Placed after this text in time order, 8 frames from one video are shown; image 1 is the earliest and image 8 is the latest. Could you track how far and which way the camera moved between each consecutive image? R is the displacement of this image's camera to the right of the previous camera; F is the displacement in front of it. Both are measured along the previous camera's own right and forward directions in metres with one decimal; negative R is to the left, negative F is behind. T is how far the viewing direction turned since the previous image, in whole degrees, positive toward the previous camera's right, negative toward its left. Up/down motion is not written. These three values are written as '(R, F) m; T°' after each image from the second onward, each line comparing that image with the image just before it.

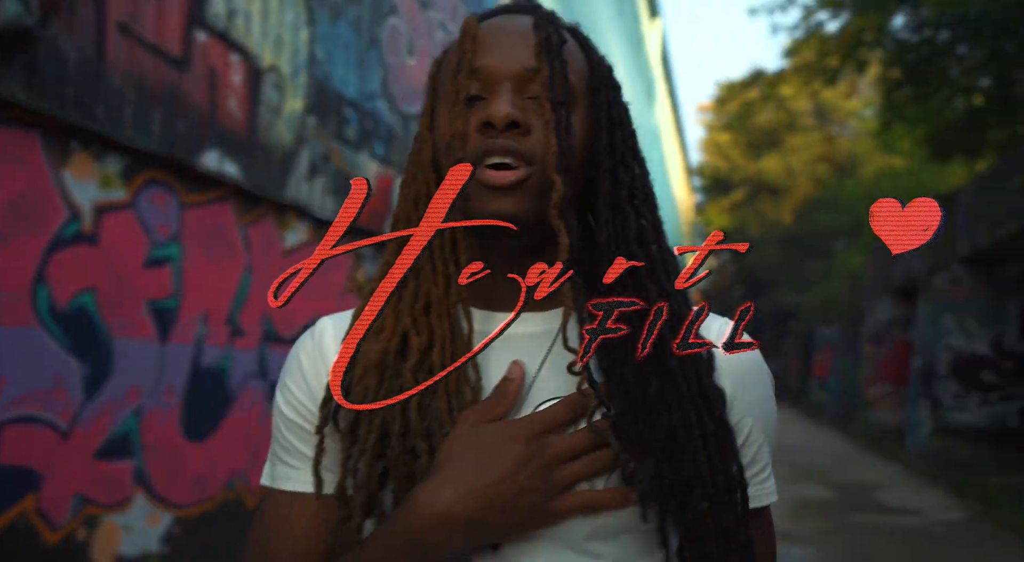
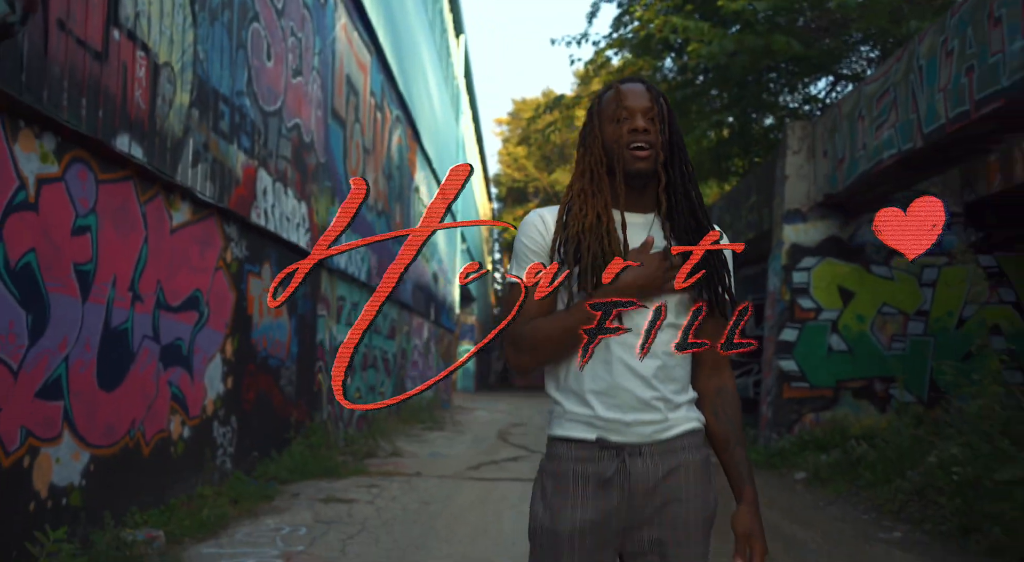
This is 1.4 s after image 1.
(-0.6, -1.0) m; +16°
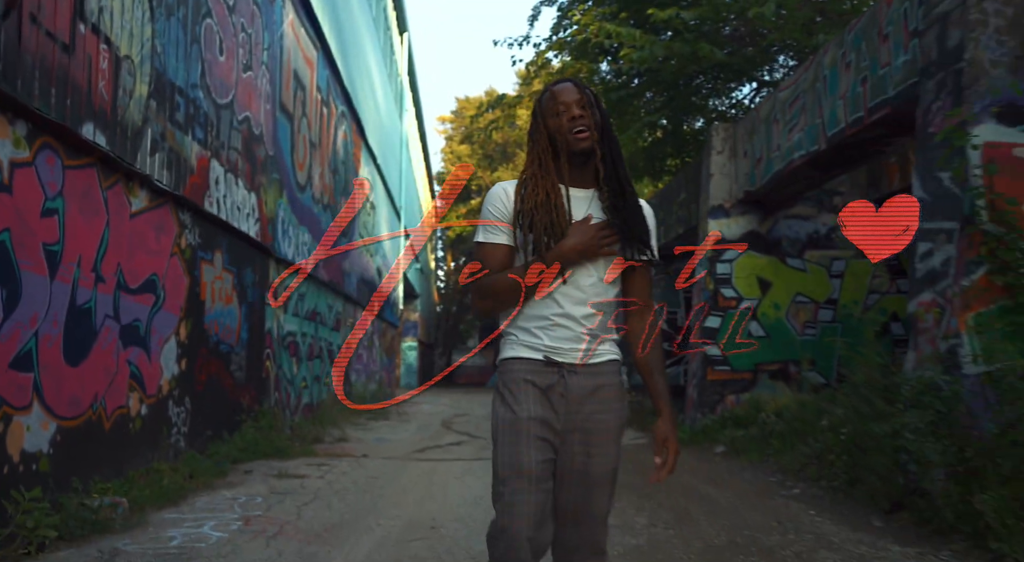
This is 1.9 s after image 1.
(0.0, -0.5) m; +5°
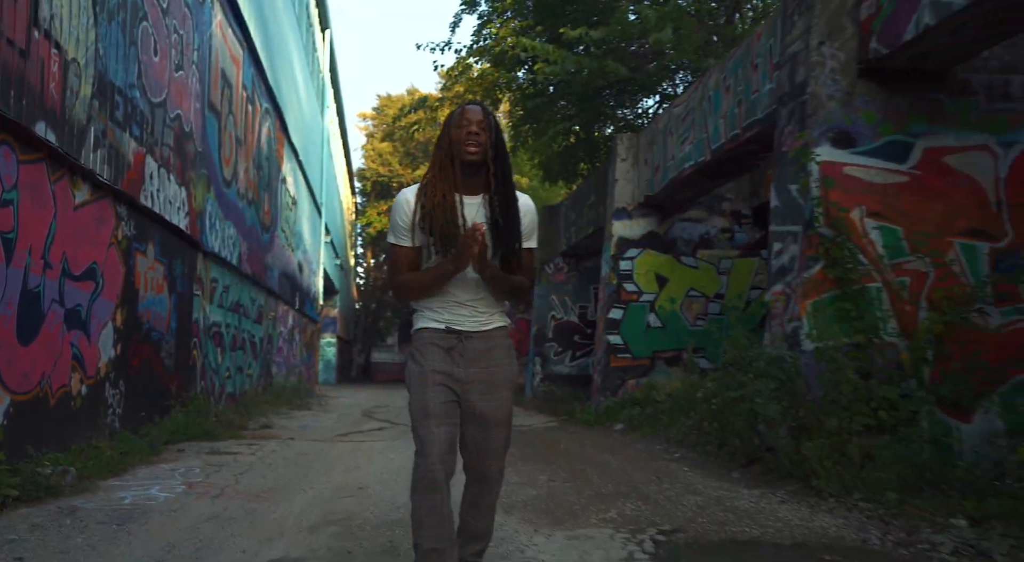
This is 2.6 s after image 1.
(0.0, -0.7) m; +6°
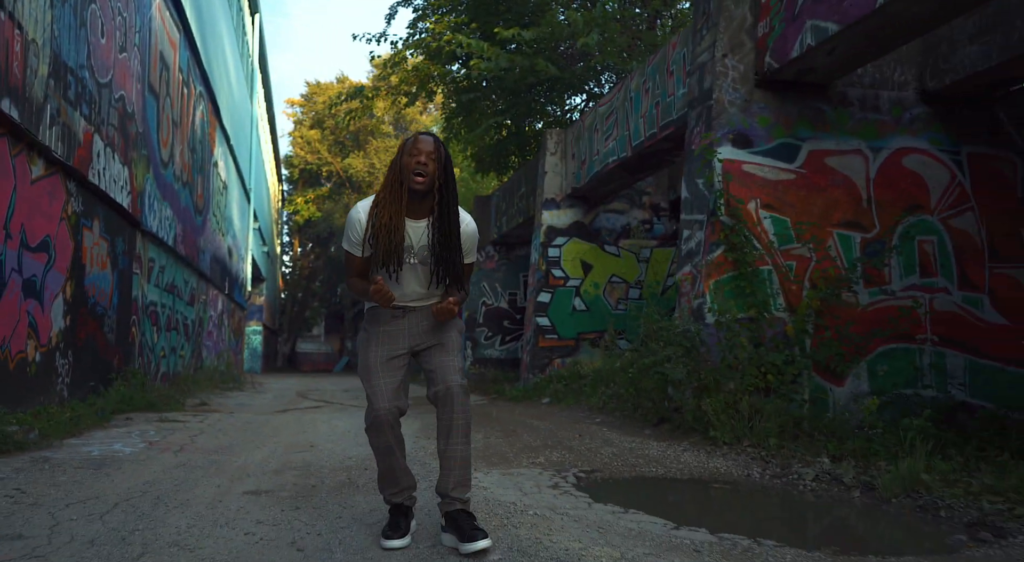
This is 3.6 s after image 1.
(-0.1, -0.6) m; +6°
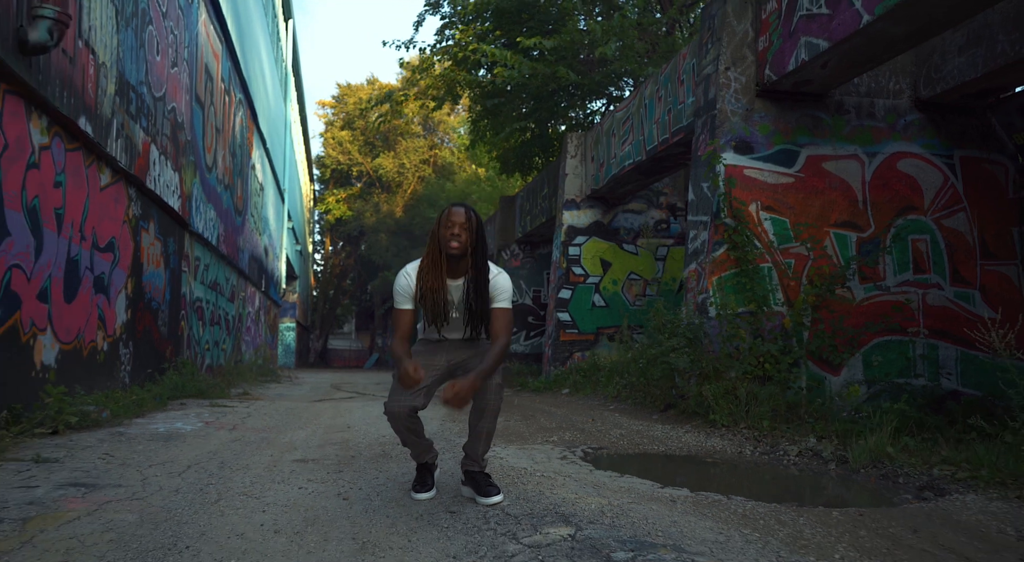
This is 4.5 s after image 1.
(+0.1, -0.6) m; -2°
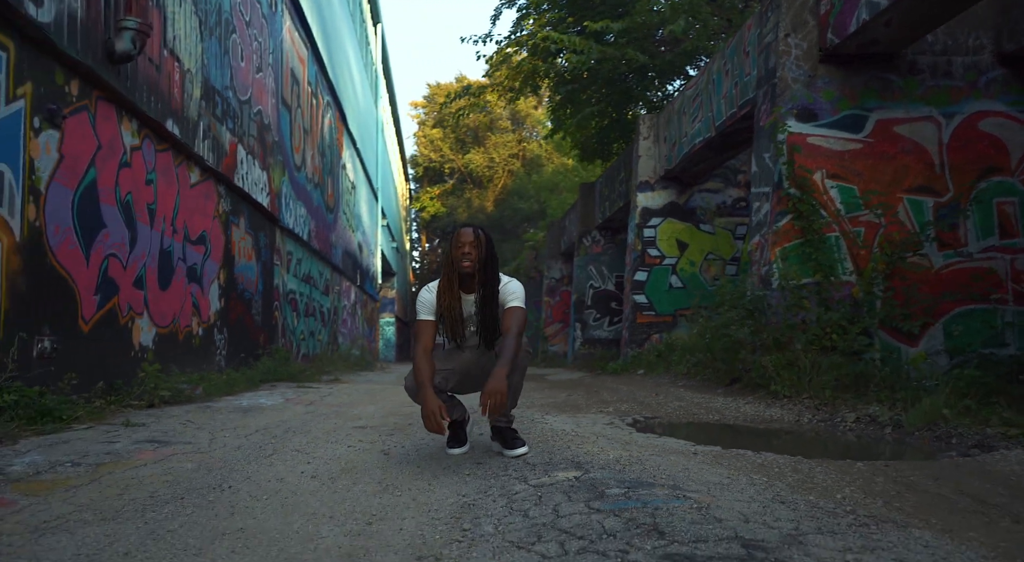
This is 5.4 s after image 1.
(+0.4, -0.1) m; -8°
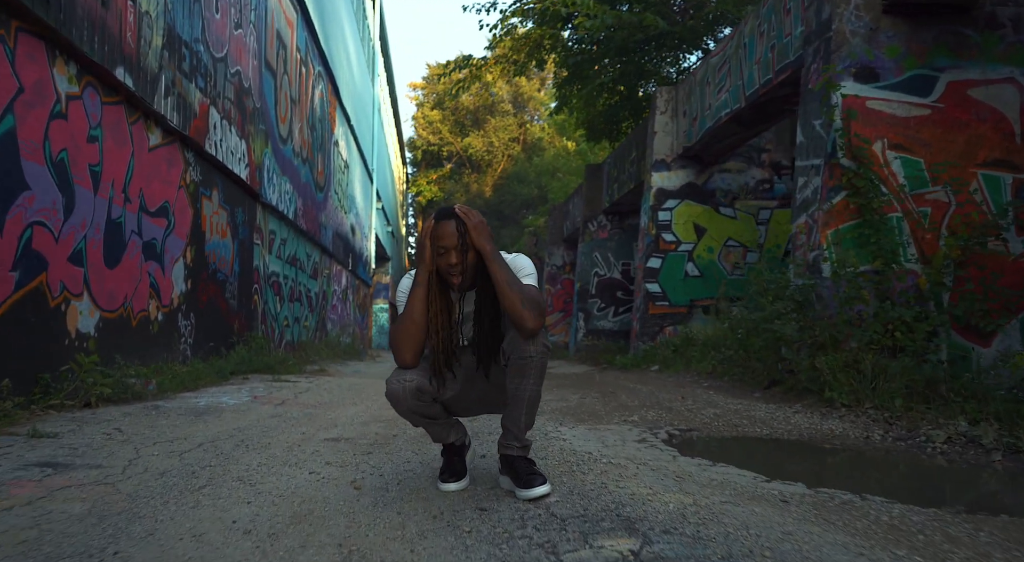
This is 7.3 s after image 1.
(-0.1, +1.0) m; 0°
